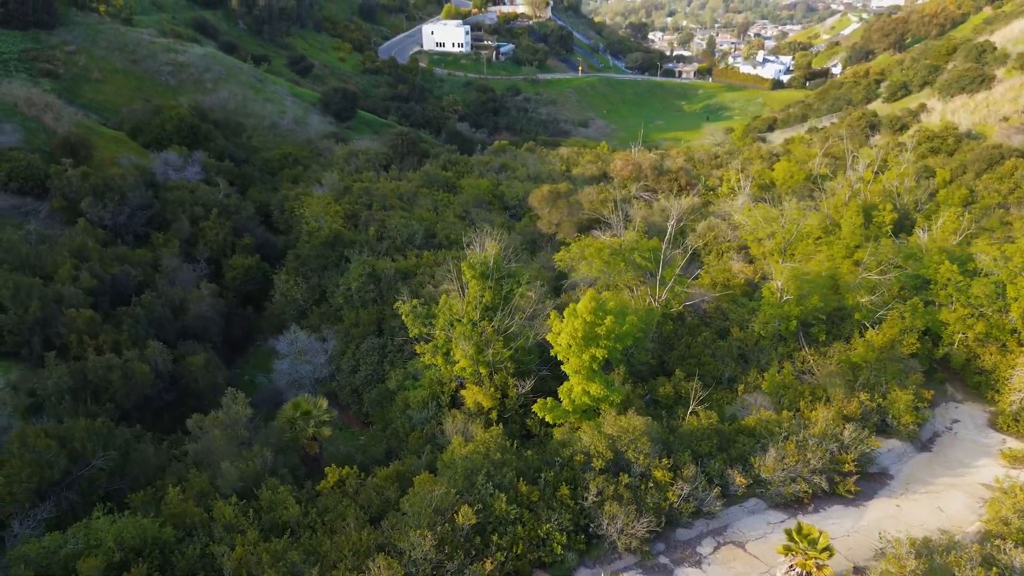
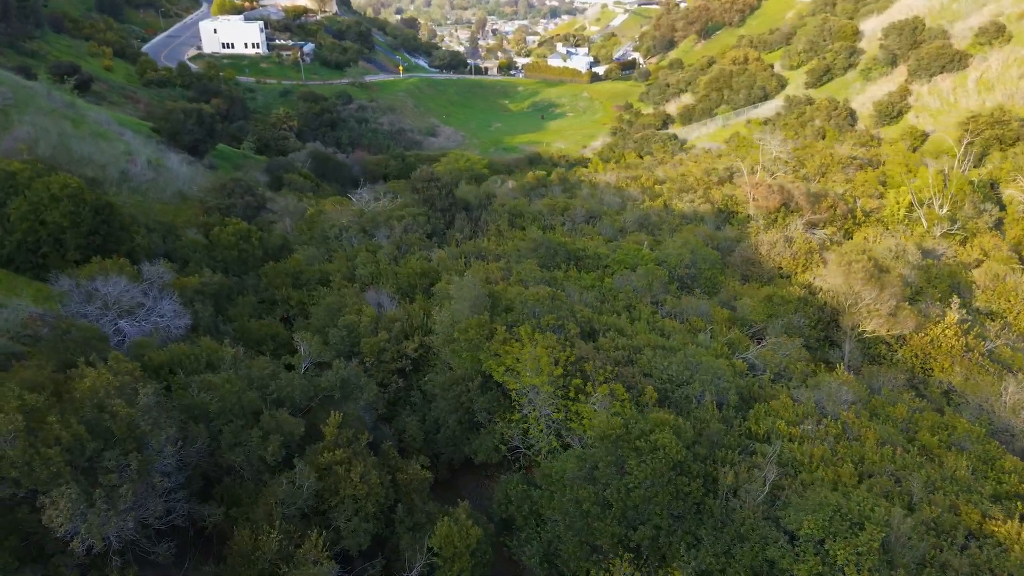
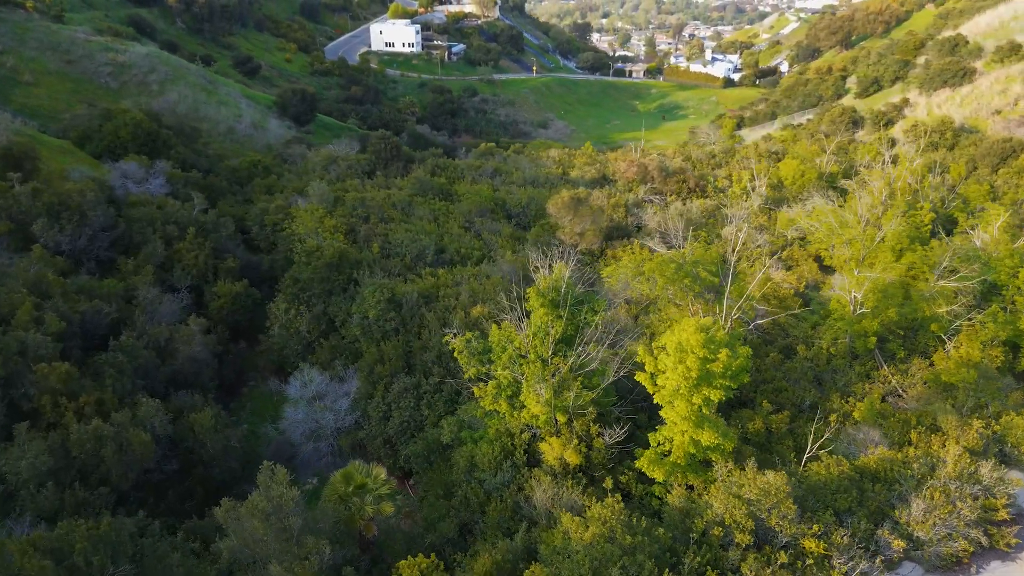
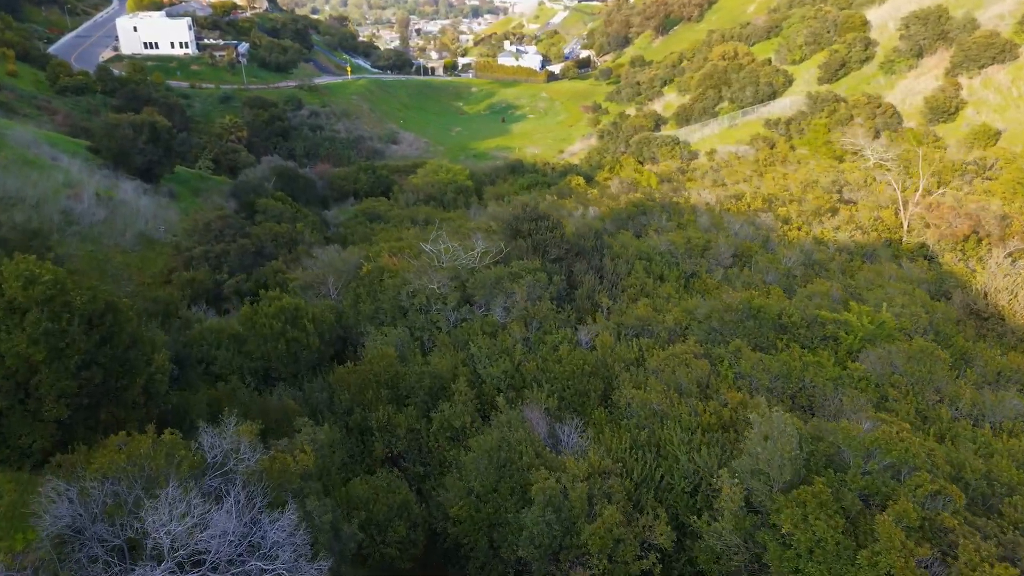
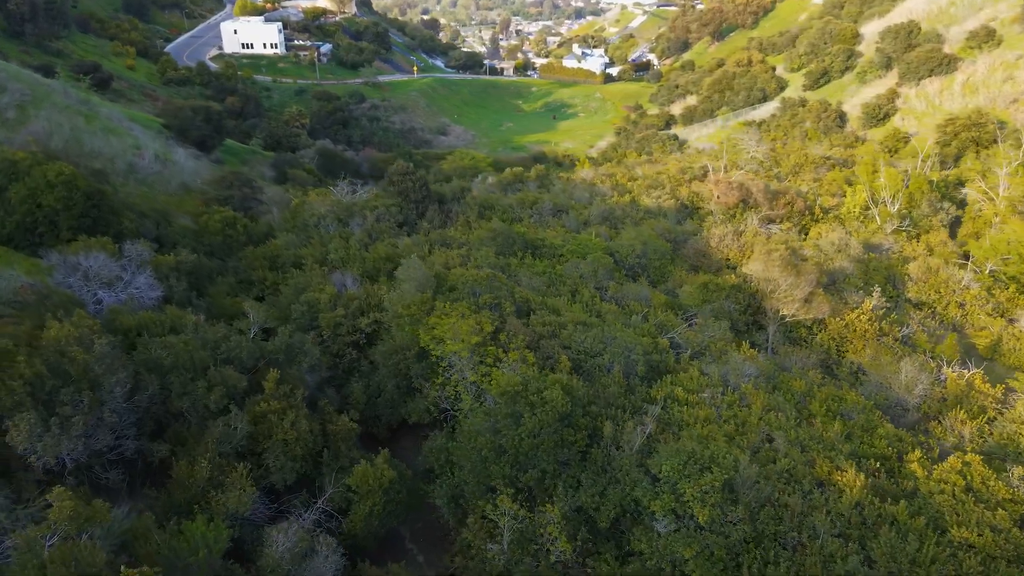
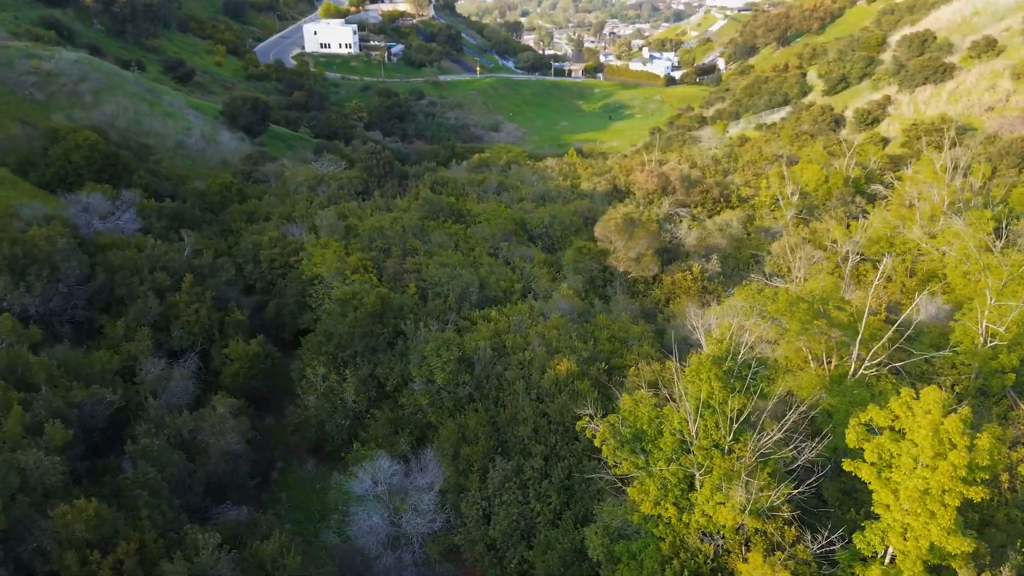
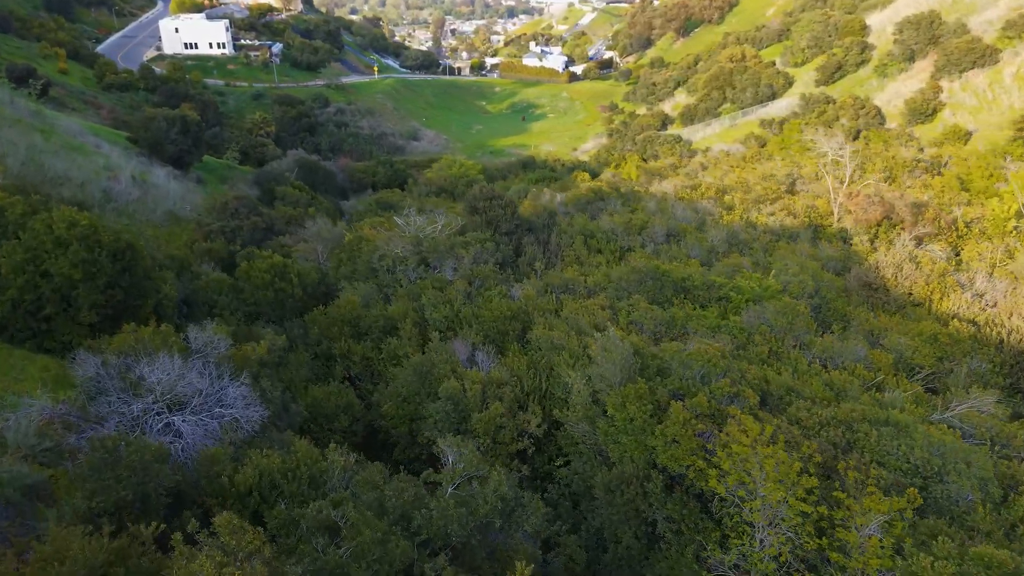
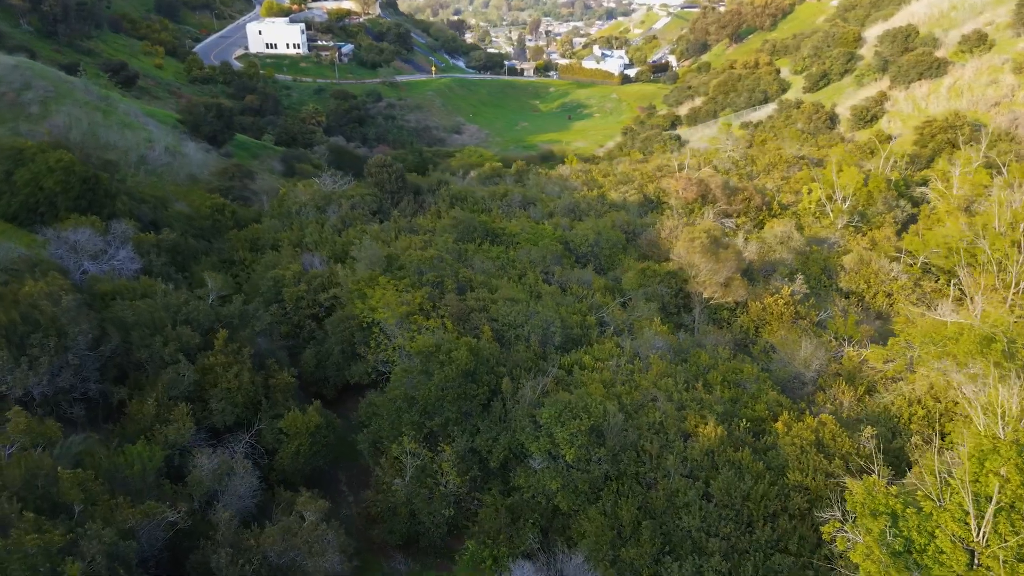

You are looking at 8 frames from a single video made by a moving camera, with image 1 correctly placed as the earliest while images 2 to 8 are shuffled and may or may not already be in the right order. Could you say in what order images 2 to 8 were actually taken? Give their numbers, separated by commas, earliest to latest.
3, 6, 8, 5, 2, 7, 4
